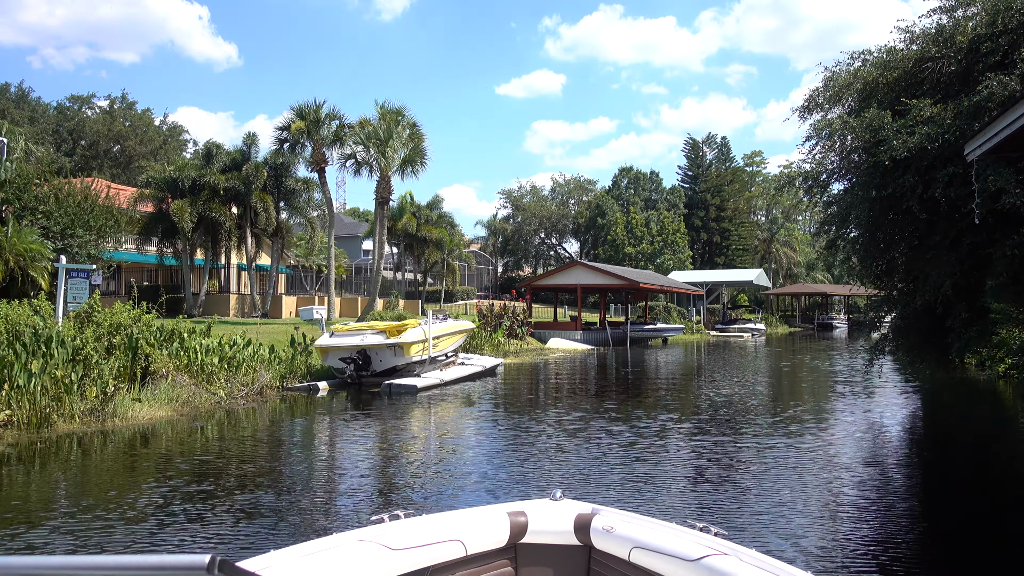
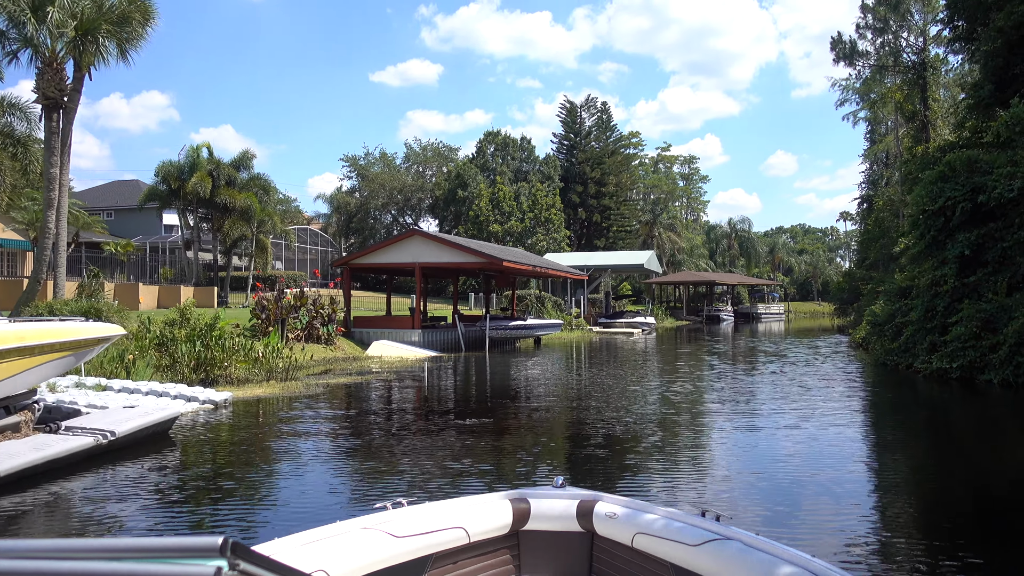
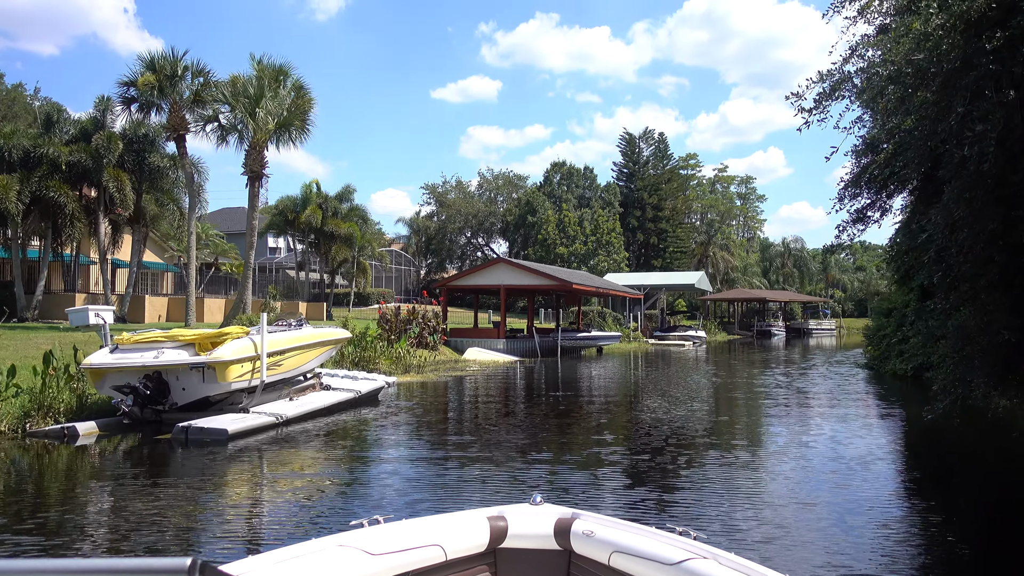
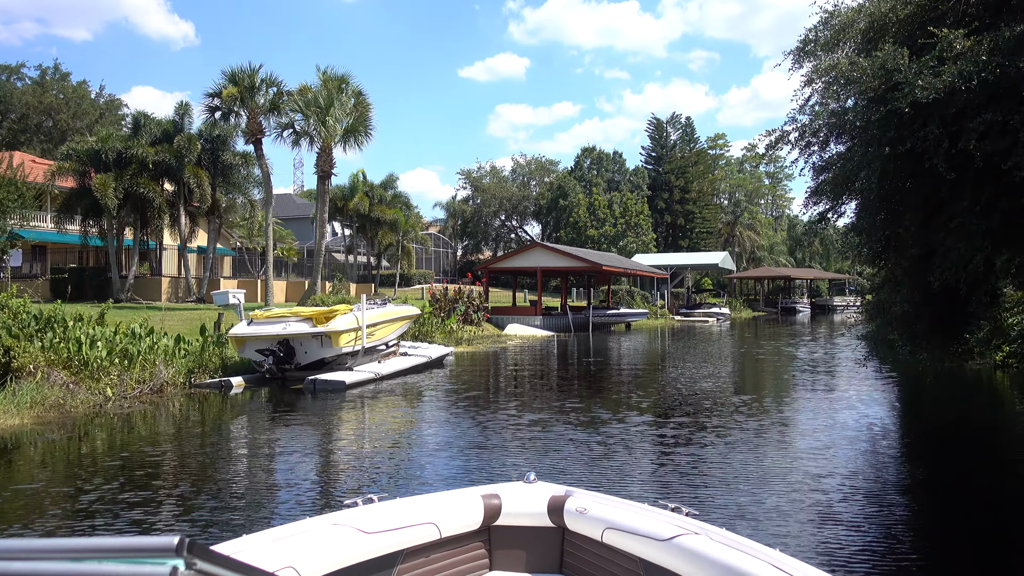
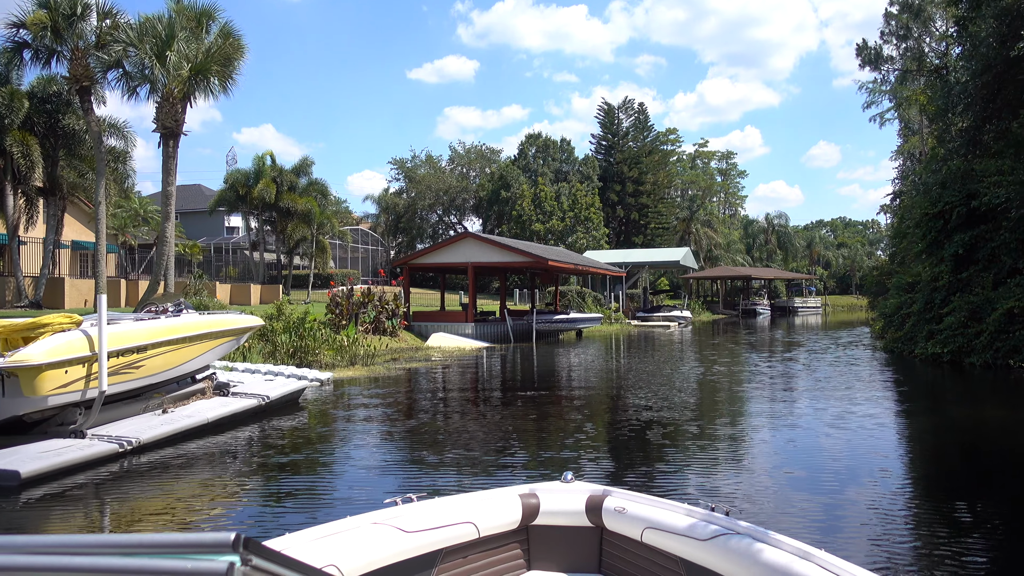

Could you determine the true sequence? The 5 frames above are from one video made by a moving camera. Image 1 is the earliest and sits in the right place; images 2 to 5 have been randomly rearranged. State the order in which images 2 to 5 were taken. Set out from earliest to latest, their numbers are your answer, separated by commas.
4, 3, 5, 2
